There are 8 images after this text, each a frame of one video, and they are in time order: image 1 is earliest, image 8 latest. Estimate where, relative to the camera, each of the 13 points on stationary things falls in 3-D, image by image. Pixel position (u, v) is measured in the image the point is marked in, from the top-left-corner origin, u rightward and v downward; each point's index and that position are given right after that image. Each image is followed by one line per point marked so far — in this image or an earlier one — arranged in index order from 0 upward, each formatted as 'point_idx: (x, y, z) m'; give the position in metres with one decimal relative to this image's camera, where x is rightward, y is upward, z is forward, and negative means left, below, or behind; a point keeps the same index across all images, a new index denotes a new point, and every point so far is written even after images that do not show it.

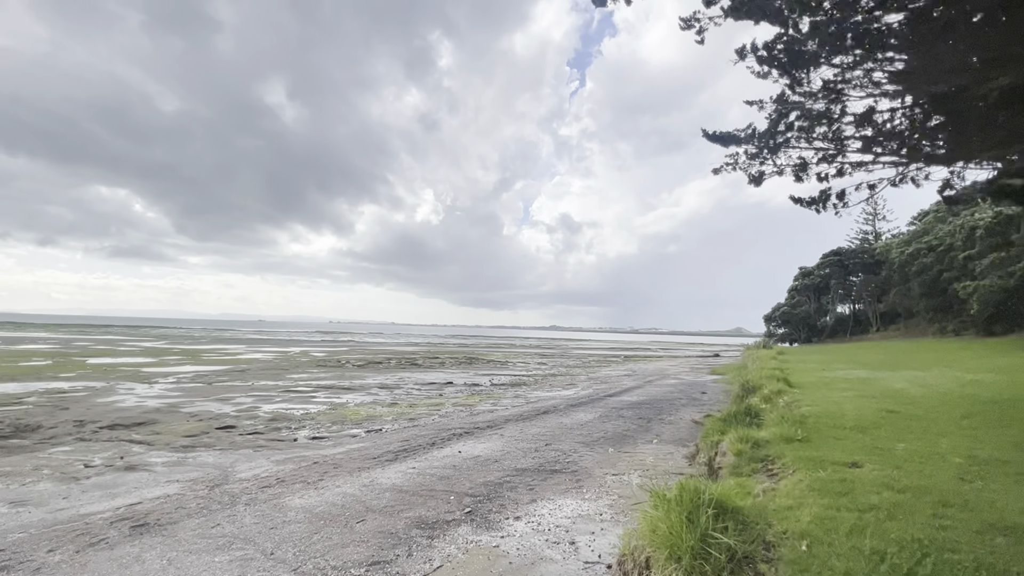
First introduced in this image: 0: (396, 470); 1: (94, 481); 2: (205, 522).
0: (-3.8, -6.0, +15.6) m
1: (-14.3, -6.6, +16.1) m
2: (-7.7, -5.9, +11.8) m
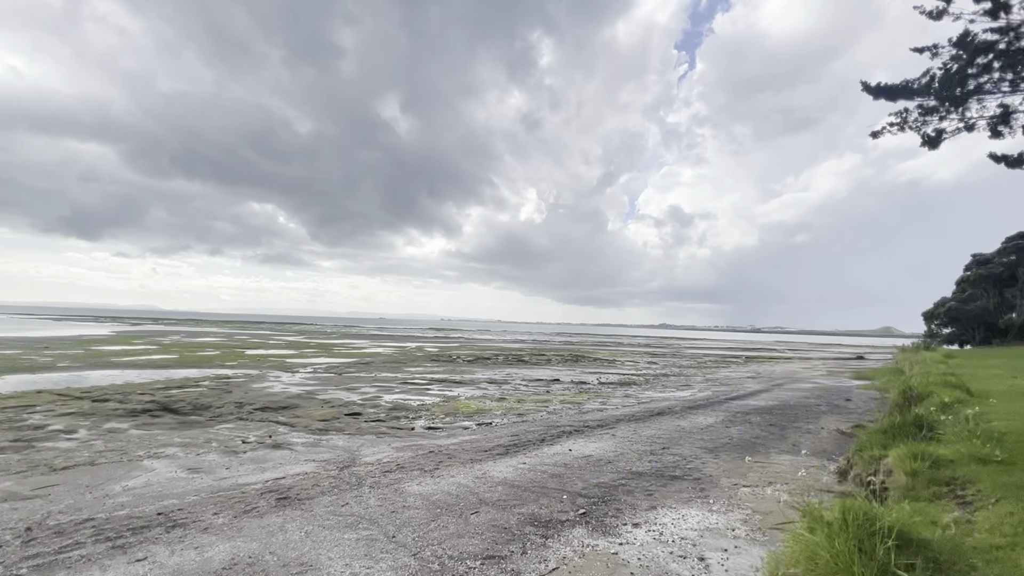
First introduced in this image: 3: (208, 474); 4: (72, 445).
0: (-0.2, -5.8, +15.6) m
1: (-10.2, -6.5, +18.3) m
2: (-4.8, -5.7, +12.7) m
3: (-10.1, -6.2, +15.6) m
4: (-18.6, -6.6, +19.9) m
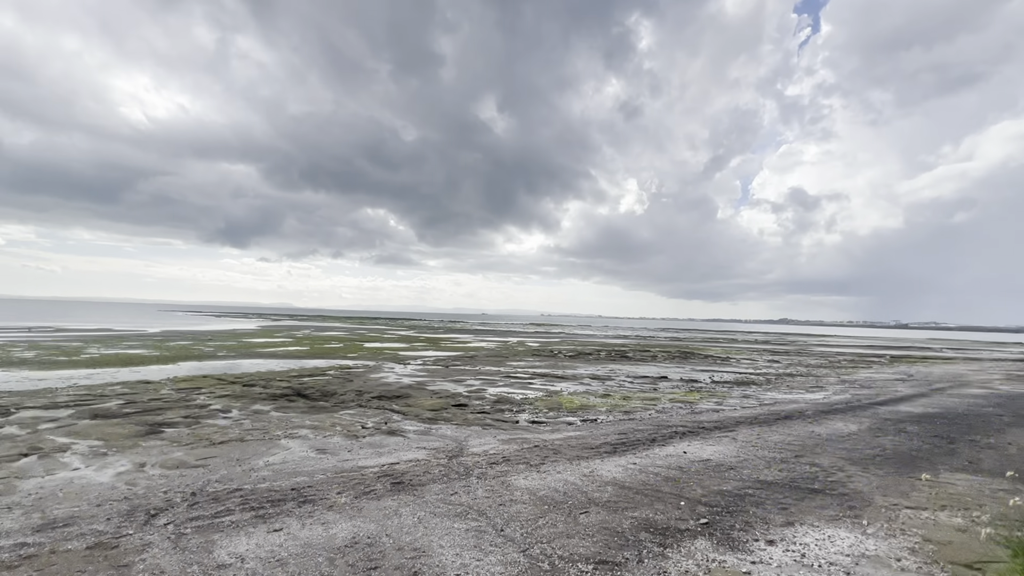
0: (+3.3, -5.5, +14.8) m
1: (-6.0, -6.3, +19.6) m
2: (-1.8, -5.5, +13.0) m
3: (-6.4, -6.0, +16.9) m
4: (-13.8, -6.6, +22.8) m
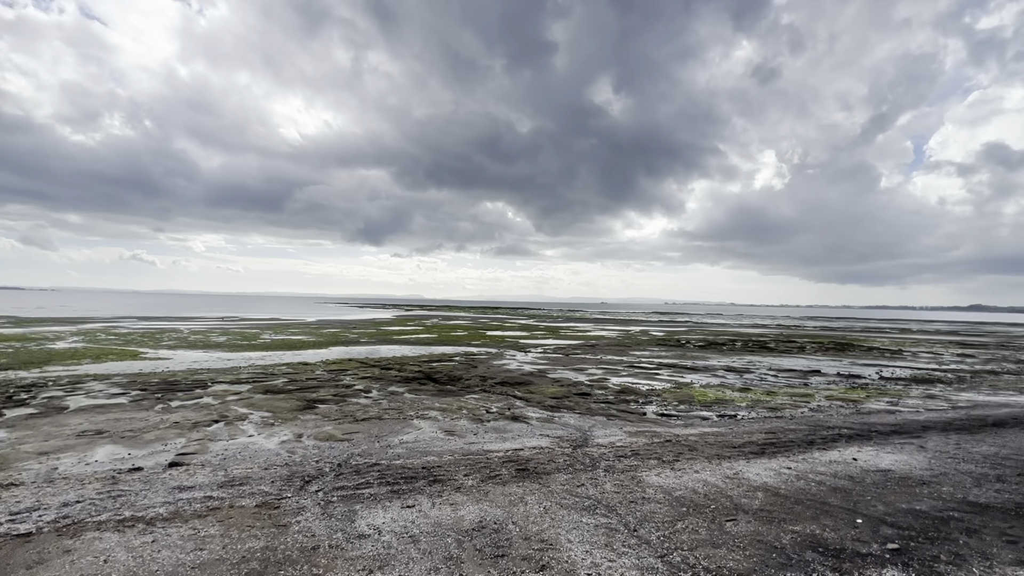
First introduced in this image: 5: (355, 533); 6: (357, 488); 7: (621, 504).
0: (+7.0, -4.9, +12.9) m
1: (-0.8, -5.8, +19.9) m
2: (+1.6, -5.0, +12.4) m
3: (-1.9, -5.5, +17.4) m
4: (-7.6, -6.1, +24.9) m
5: (-3.1, -4.9, +9.4) m
6: (-3.9, -5.0, +11.8) m
7: (+2.5, -4.9, +10.7) m
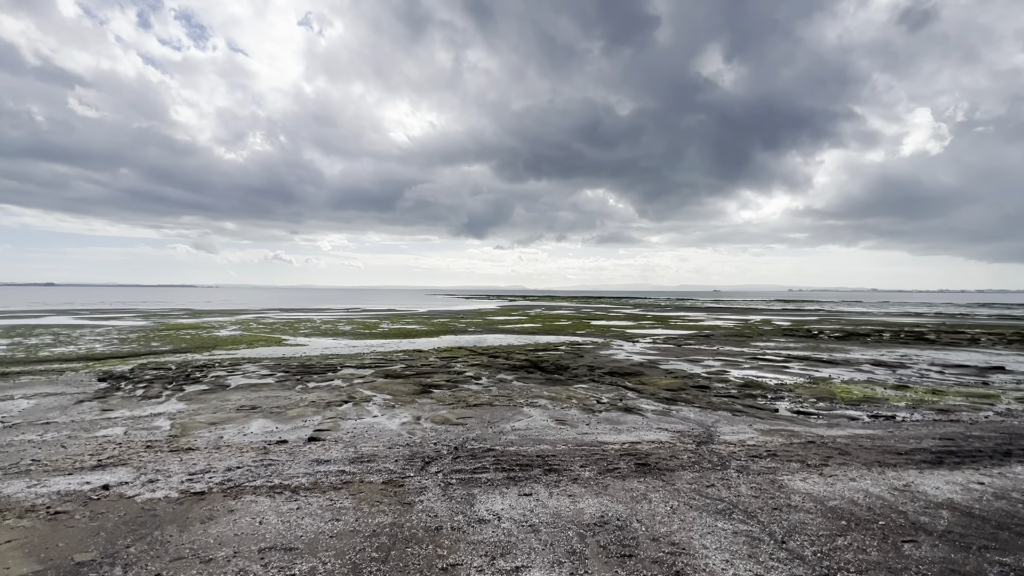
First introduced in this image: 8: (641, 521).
0: (+9.9, -4.4, +10.7) m
1: (+3.8, -5.2, +19.2) m
2: (+4.5, -4.6, +11.3) m
3: (+2.2, -5.0, +16.9) m
4: (-1.8, -5.5, +25.5) m
5: (-0.7, -4.6, +9.4) m
6: (-1.0, -4.7, +11.9) m
7: (+5.0, -4.5, +9.5) m
8: (+2.5, -4.5, +9.1) m
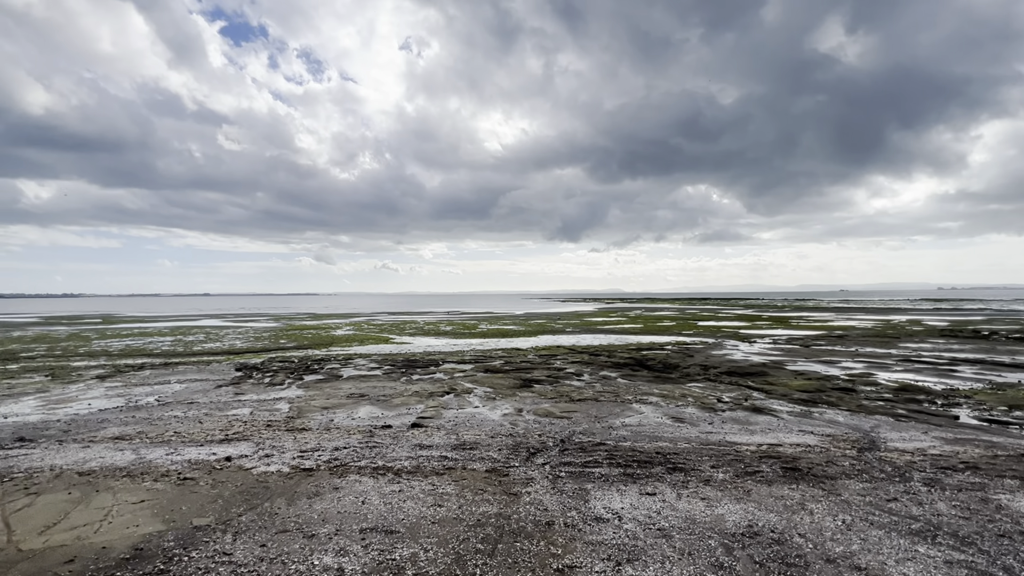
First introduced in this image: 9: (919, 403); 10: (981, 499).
0: (+12.0, -3.5, +7.3) m
1: (+7.7, -4.5, +16.8) m
2: (+6.9, -3.8, +8.9) m
3: (+5.7, -4.3, +14.9) m
4: (+3.6, -4.9, +24.1) m
5: (+1.4, -3.9, +8.2) m
6: (+1.7, -4.0, +10.7) m
7: (+7.0, -3.7, +7.1) m
8: (+4.5, -3.8, +7.2) m
9: (+16.5, -4.6, +19.0) m
10: (+8.4, -3.8, +8.4) m
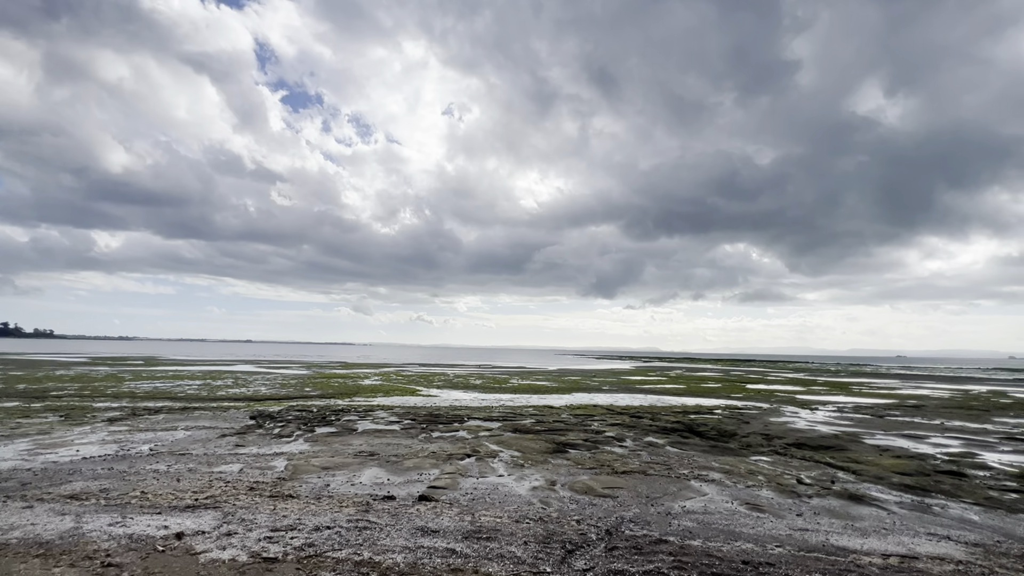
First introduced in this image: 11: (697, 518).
0: (+12.3, -4.0, +3.6) m
1: (+8.6, -6.0, +13.2) m
2: (+7.2, -4.4, +5.6) m
3: (+6.5, -5.6, +11.5) m
4: (+5.0, -7.2, +20.7) m
5: (+1.7, -4.3, +5.2) m
6: (+2.2, -4.7, +7.6) m
7: (+7.3, -4.1, +3.7) m
8: (+4.7, -4.1, +4.0) m
9: (+17.5, -6.5, +14.8) m
10: (+8.7, -4.3, +5.0) m
11: (+4.4, -5.5, +11.2) m
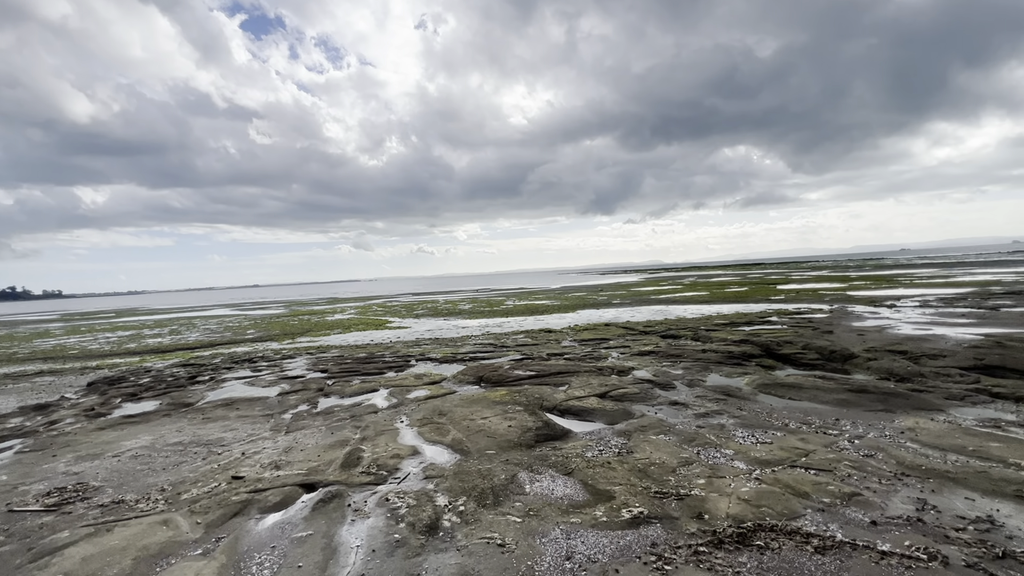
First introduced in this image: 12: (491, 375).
0: (+10.7, -1.8, -8.1) m
1: (+7.2, -2.5, +1.8) m
2: (+5.7, -2.2, -6.0) m
3: (+5.1, -2.5, +0.1) m
4: (+3.6, -2.8, +9.4) m
5: (+0.2, -2.6, -6.3) m
6: (+0.7, -2.6, -3.9) m
7: (+5.8, -2.2, -7.9) m
8: (+3.2, -2.4, -7.6) m
9: (+16.1, -2.1, +3.3) m
10: (+7.2, -2.1, -6.6) m
11: (+3.0, -2.6, -0.2) m
12: (-0.7, -2.9, +15.9) m
